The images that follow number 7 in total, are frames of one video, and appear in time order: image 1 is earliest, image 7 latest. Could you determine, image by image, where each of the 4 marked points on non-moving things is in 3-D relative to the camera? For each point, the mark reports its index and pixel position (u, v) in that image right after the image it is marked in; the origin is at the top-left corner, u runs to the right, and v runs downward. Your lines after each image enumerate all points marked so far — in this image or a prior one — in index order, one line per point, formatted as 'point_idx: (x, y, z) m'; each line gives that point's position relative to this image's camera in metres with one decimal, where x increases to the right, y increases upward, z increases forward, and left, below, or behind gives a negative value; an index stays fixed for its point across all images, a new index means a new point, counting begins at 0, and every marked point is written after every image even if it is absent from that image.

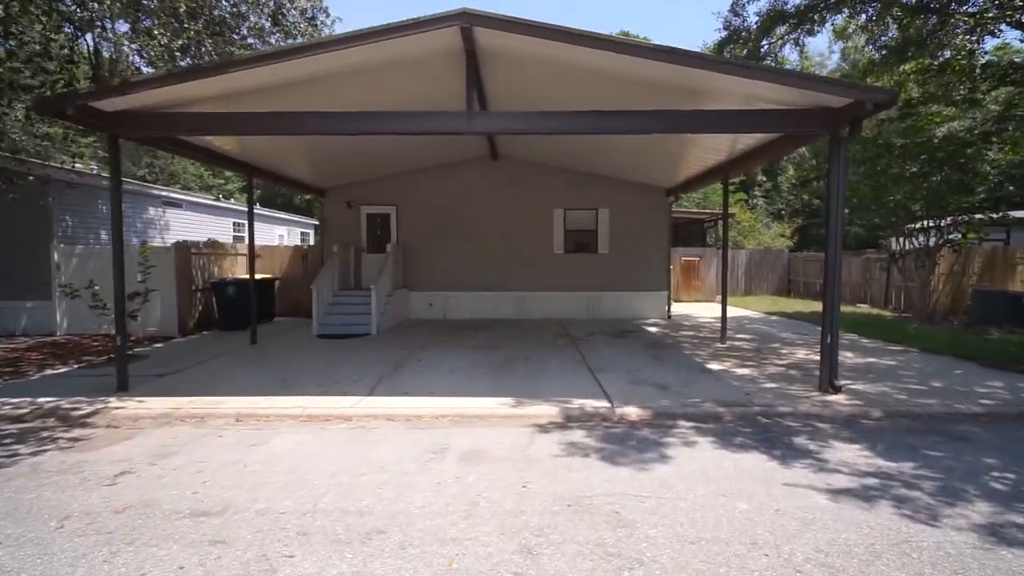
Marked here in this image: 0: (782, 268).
0: (+9.7, +0.7, +18.7) m
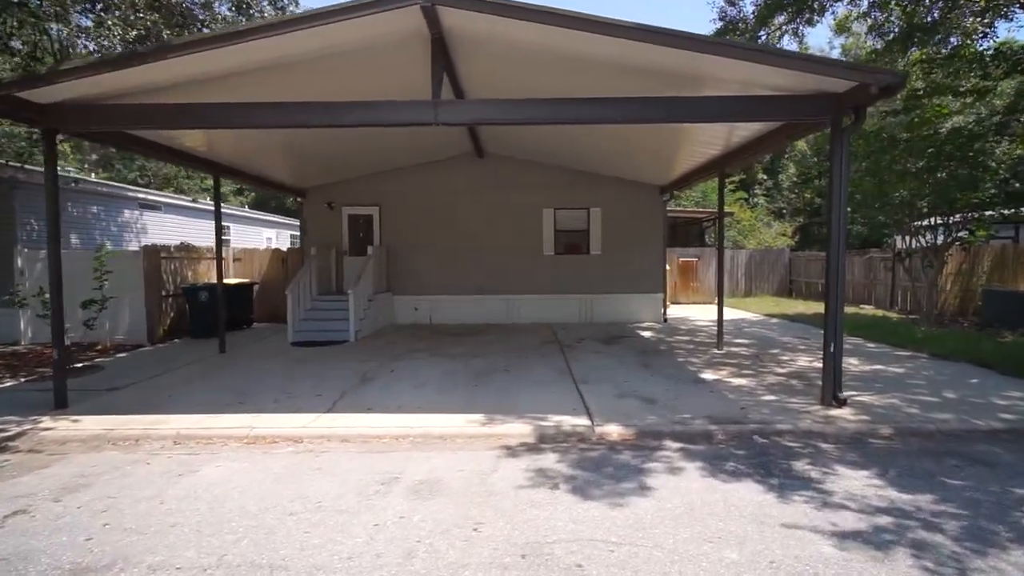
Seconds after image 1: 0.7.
0: (+9.5, +0.7, +18.2) m
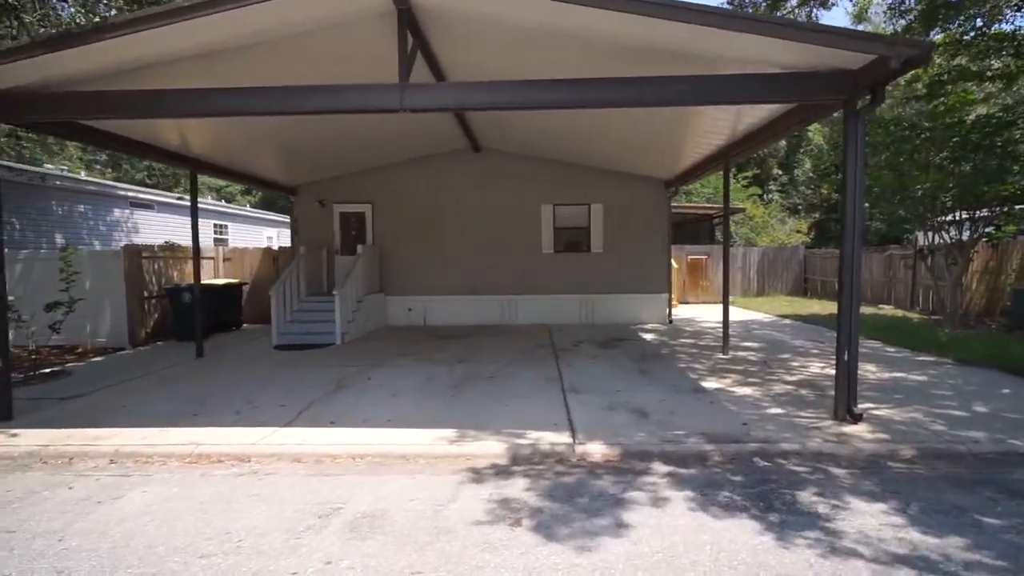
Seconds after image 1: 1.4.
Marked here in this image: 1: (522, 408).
0: (+9.5, +0.7, +17.4) m
1: (+0.1, -1.2, +5.3) m
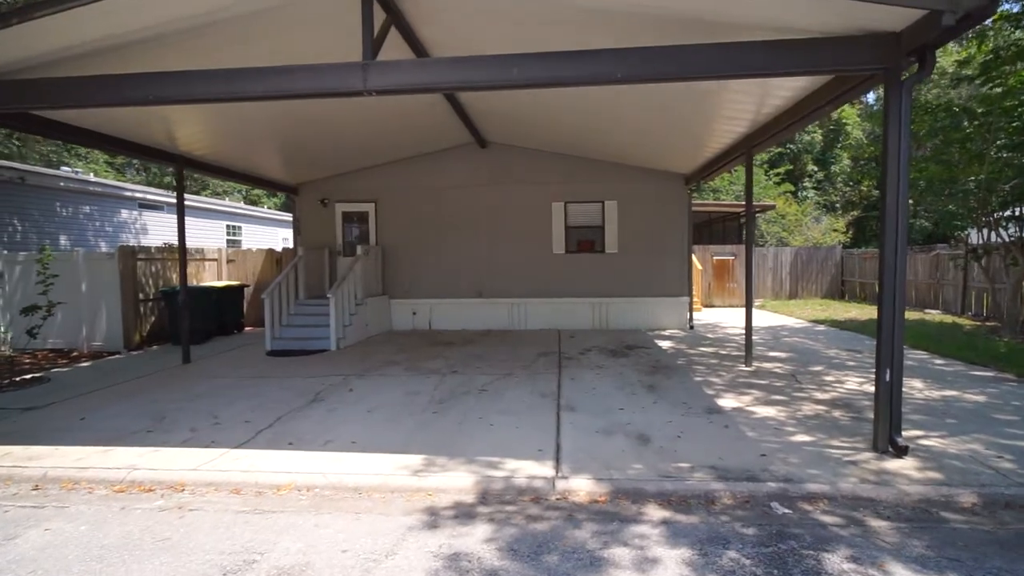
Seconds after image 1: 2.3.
0: (+10.0, +0.6, +16.3) m
1: (-0.1, -1.3, +4.6) m
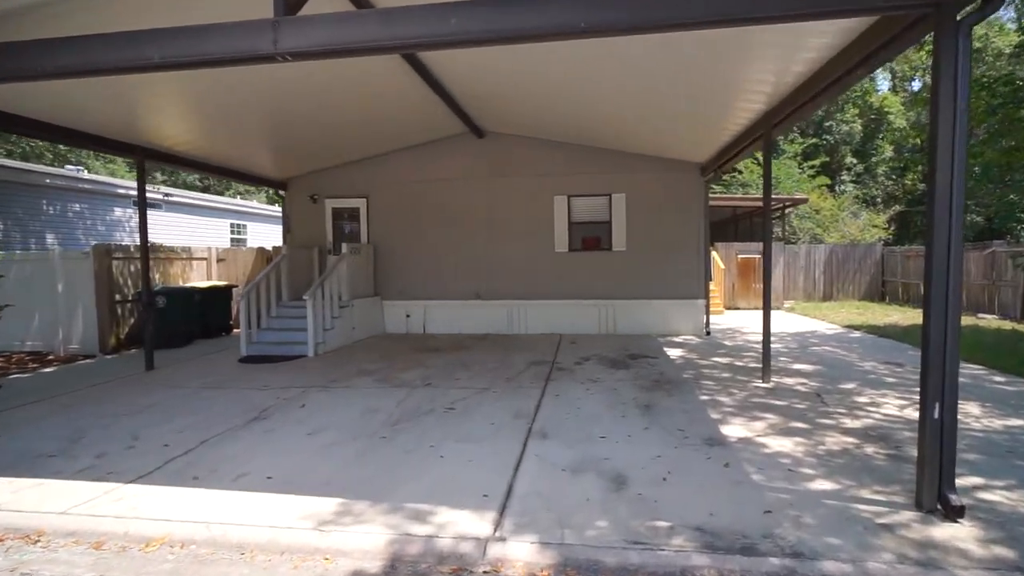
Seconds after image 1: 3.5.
0: (+10.3, +0.6, +14.9) m
1: (-0.4, -1.3, +3.8) m
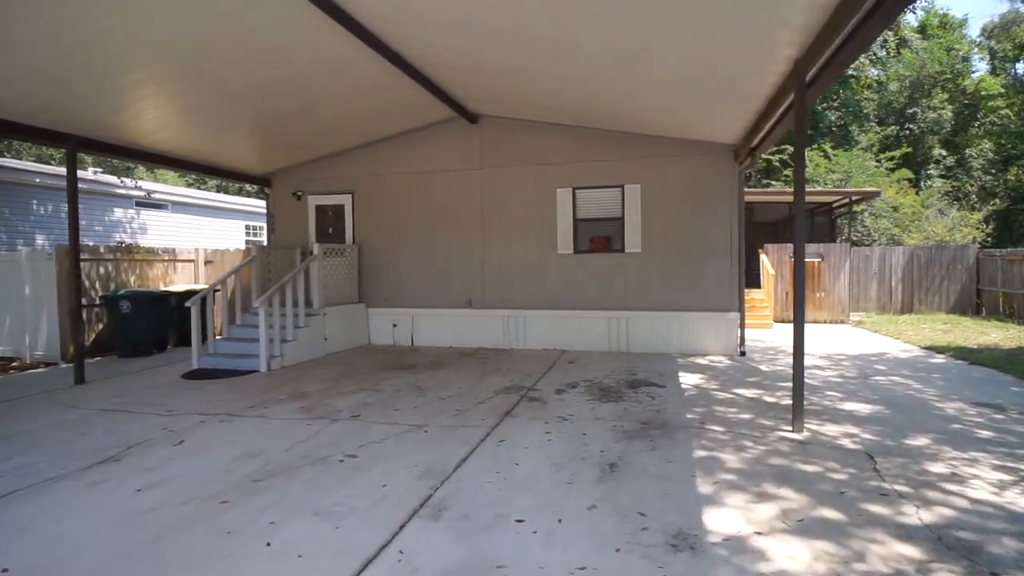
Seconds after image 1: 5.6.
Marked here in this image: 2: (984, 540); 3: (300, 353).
0: (+10.8, +0.4, +12.4) m
1: (-1.2, -1.4, +2.6) m
2: (+2.5, -1.3, +2.7) m
3: (-3.2, -0.9, +7.8) m
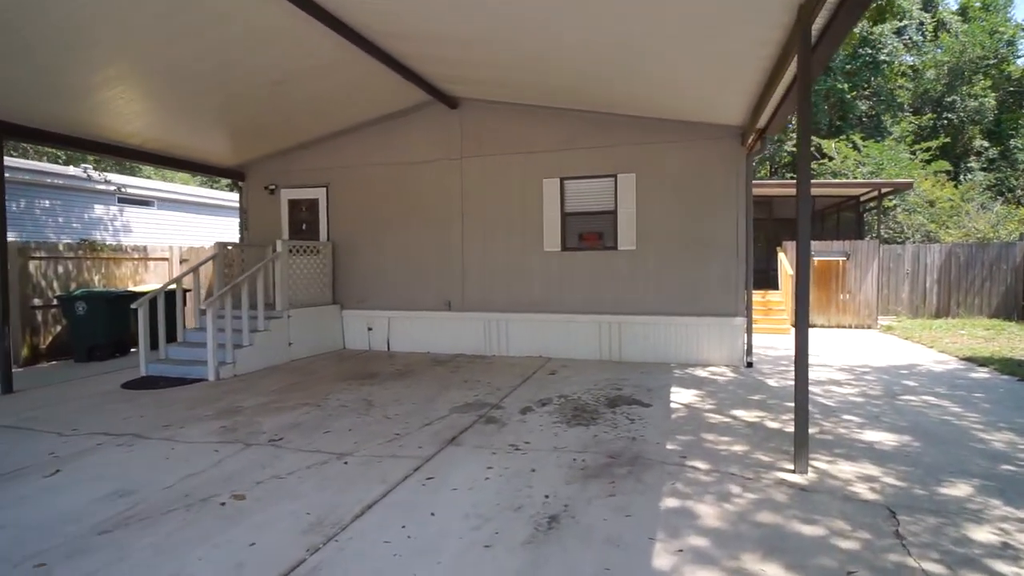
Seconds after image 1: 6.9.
0: (+10.6, +0.3, +11.1) m
1: (-1.7, -1.4, +1.9) m
2: (+2.0, -1.3, +1.9) m
3: (-3.5, -1.0, +7.1) m
